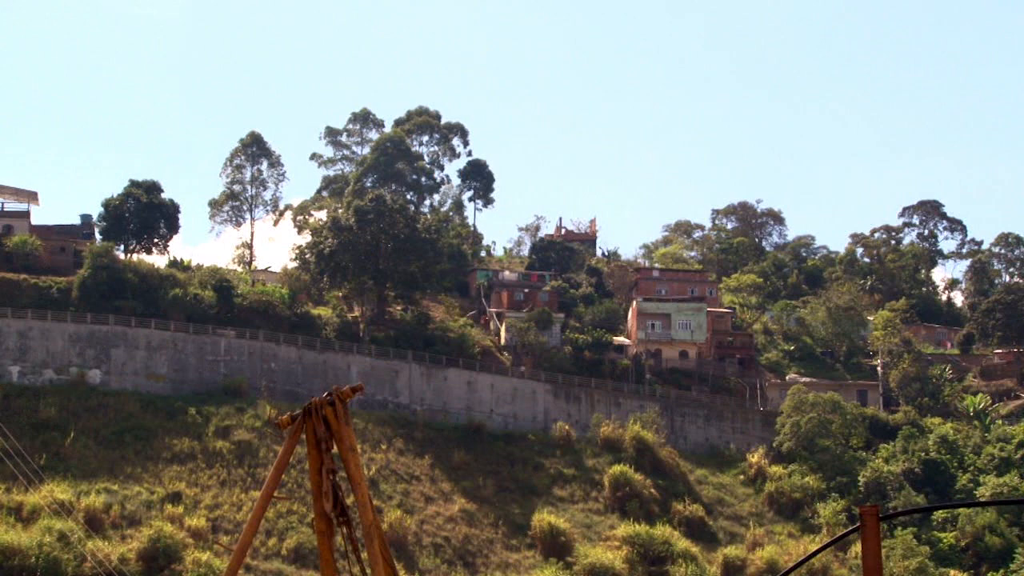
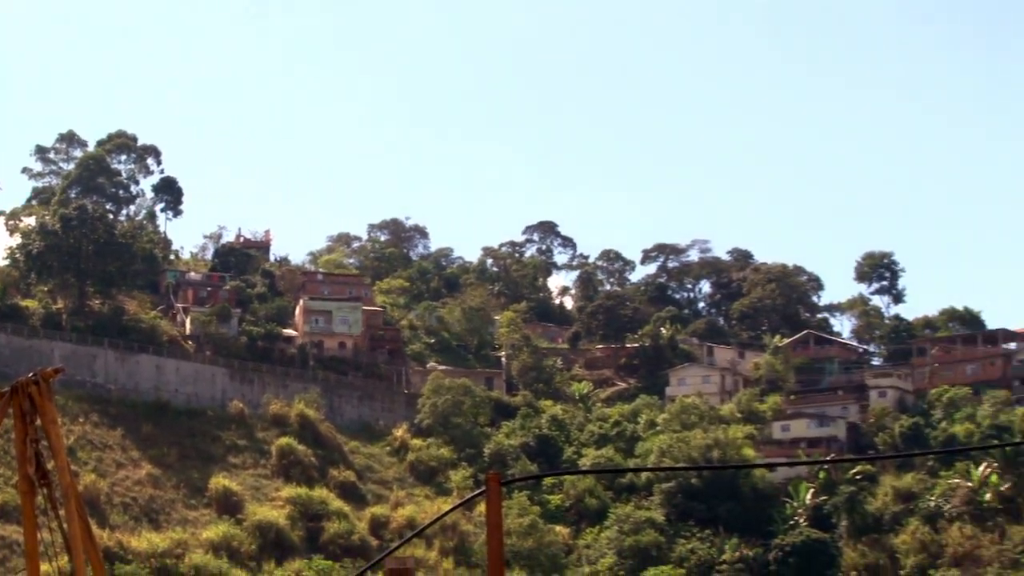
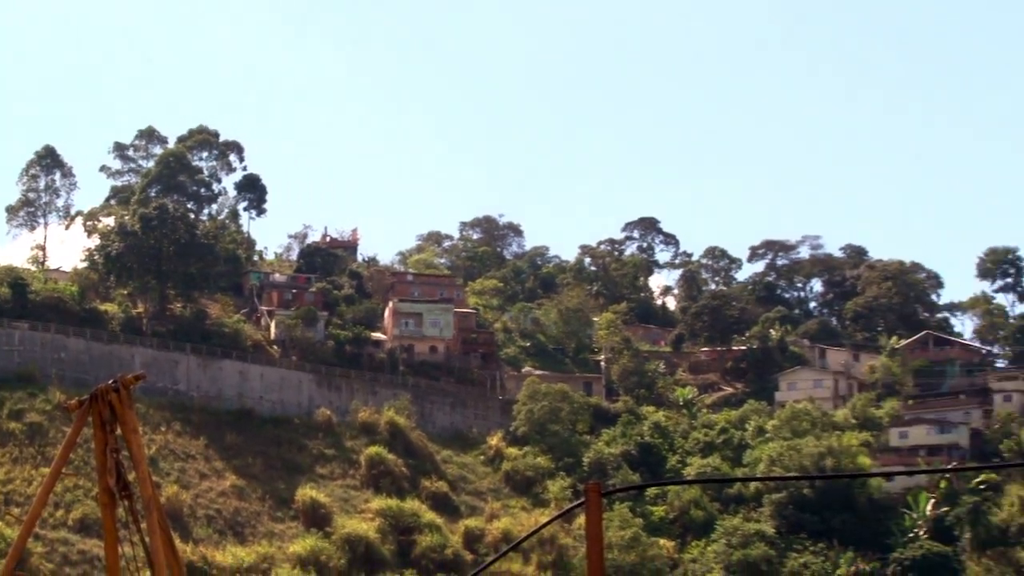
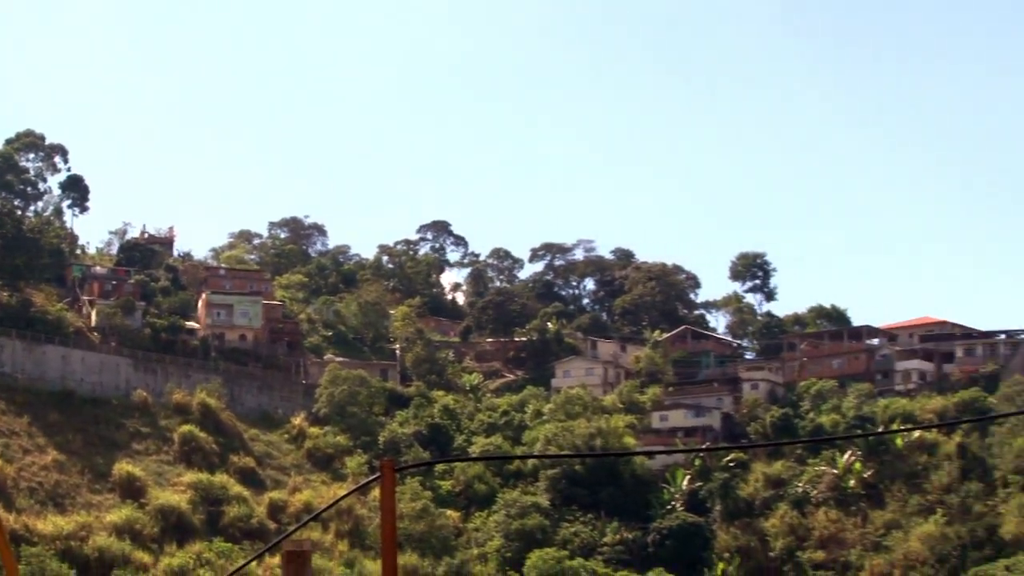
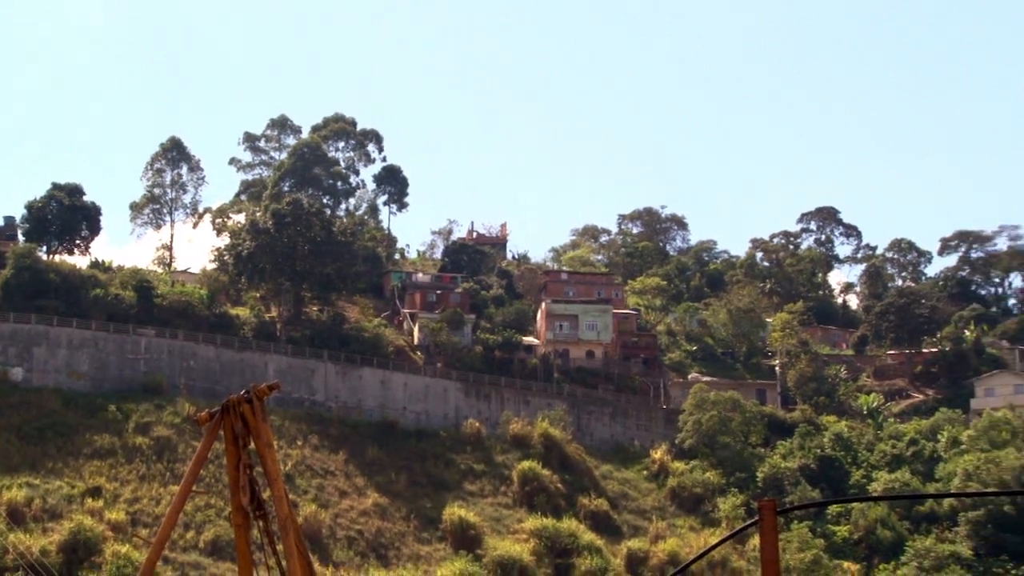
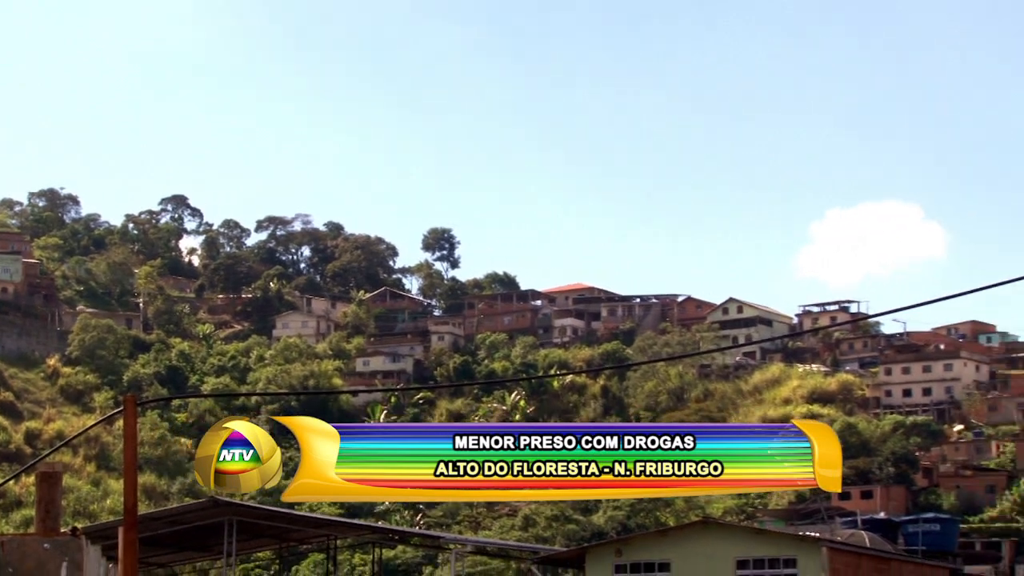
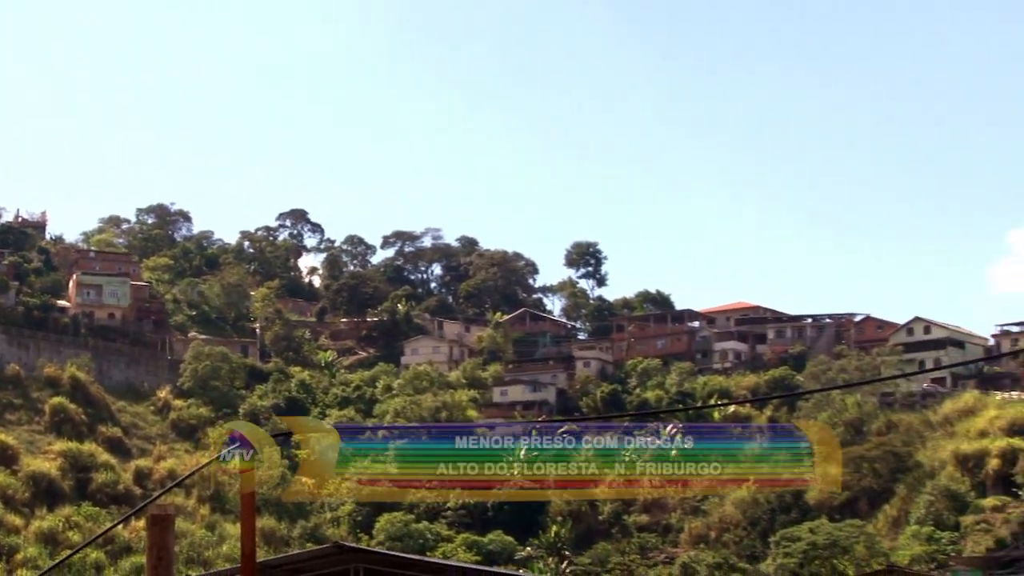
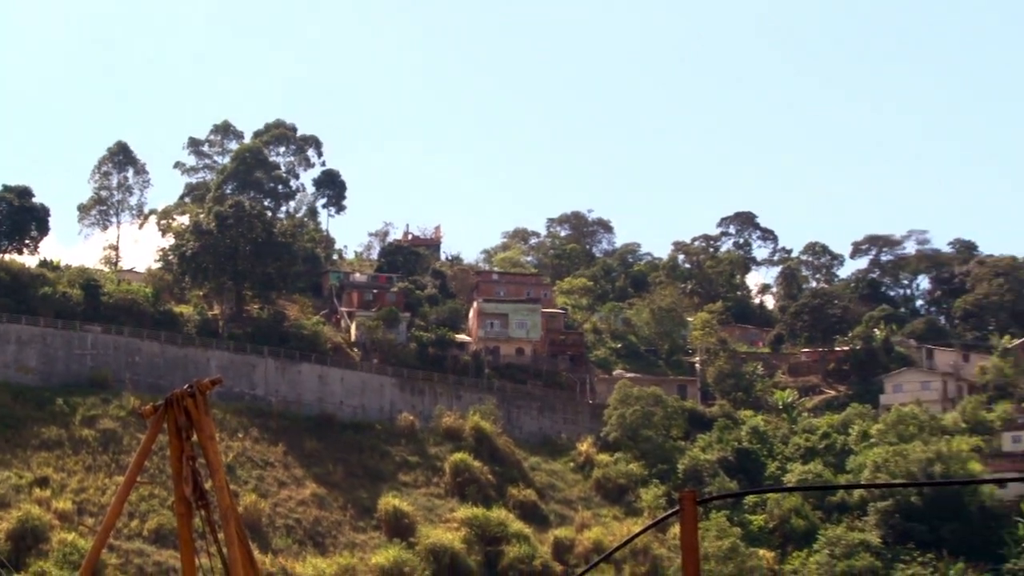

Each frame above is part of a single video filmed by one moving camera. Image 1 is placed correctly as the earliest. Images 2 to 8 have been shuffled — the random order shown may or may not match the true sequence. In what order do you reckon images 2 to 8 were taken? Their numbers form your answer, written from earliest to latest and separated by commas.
5, 8, 3, 2, 4, 7, 6
